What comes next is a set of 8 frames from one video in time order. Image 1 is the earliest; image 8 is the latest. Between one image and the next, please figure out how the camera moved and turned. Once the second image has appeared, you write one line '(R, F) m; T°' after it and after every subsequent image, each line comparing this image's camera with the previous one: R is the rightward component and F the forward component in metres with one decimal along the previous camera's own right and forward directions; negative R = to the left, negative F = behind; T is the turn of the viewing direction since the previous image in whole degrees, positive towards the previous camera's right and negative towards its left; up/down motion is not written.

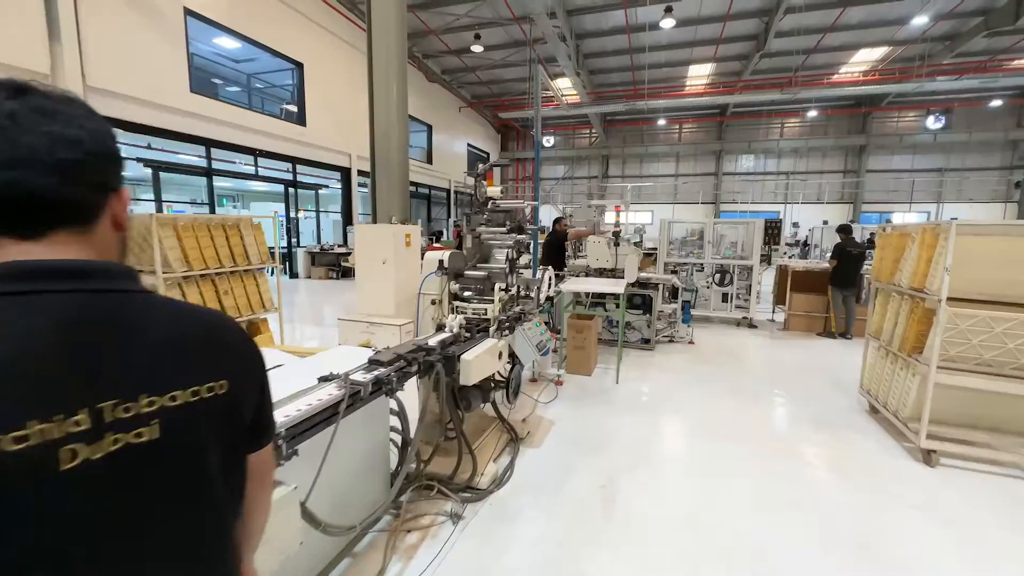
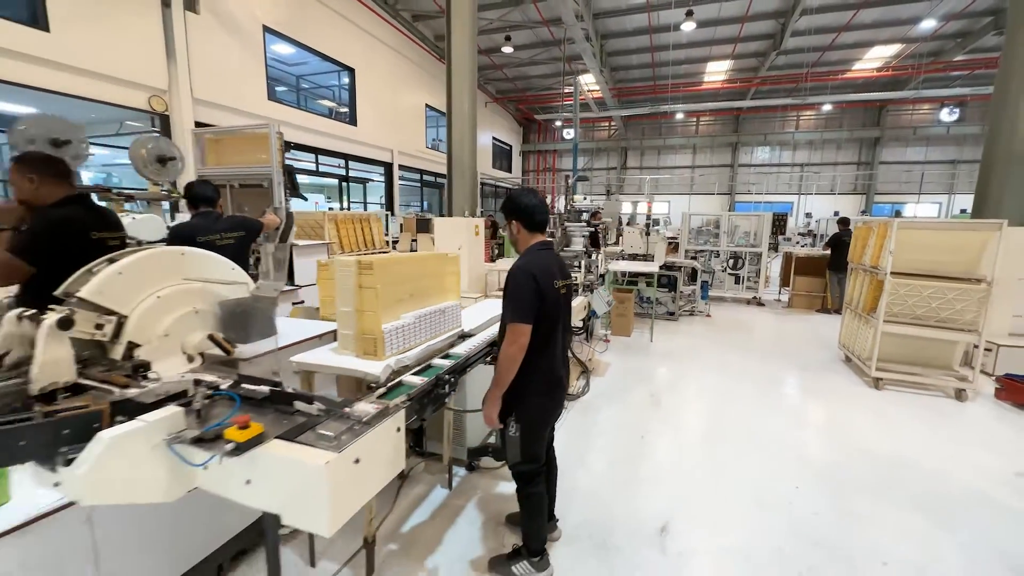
(-0.5, -1.0) m; -1°
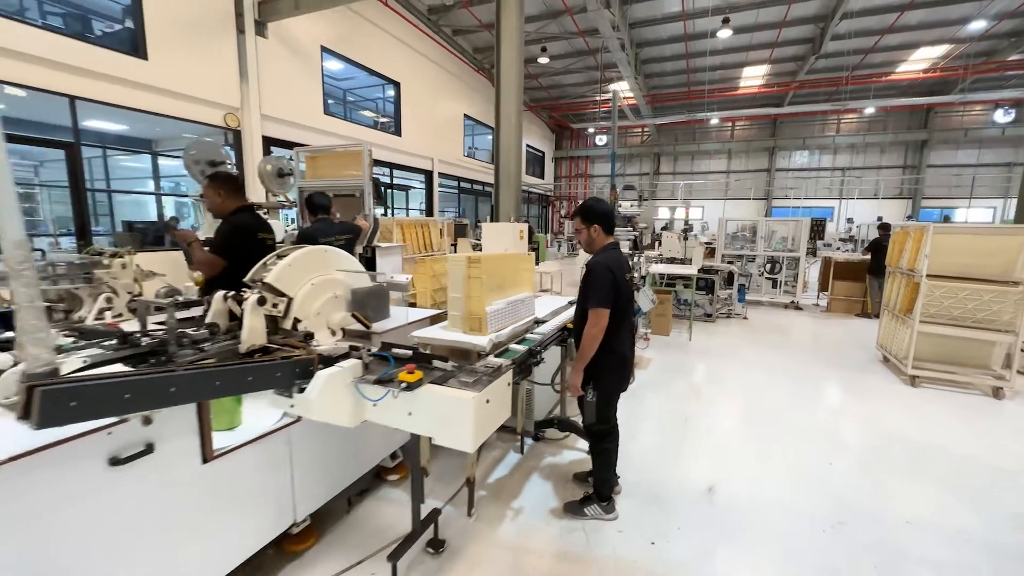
(-0.2, -0.3) m; -4°
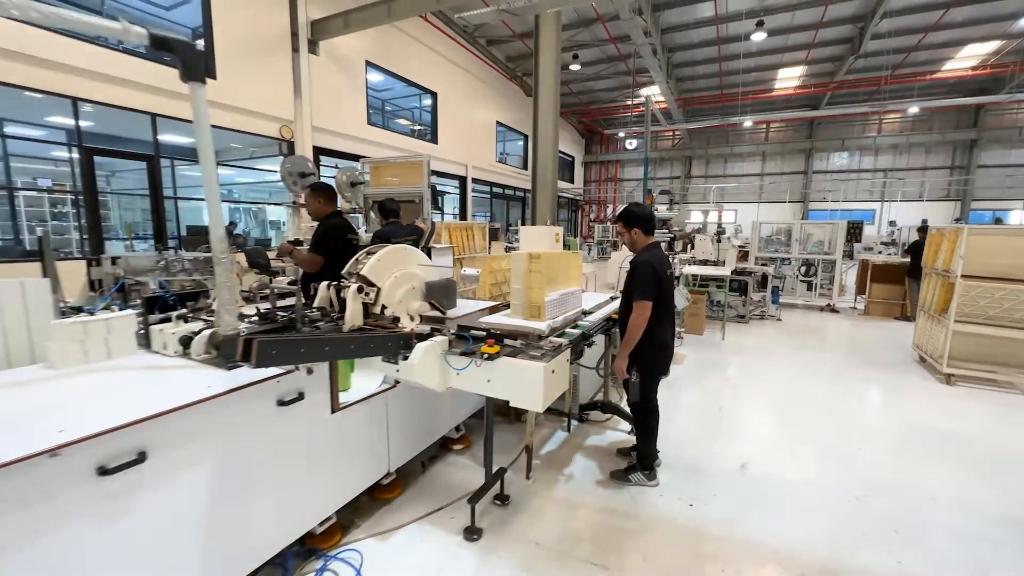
(-0.1, -0.3) m; -4°
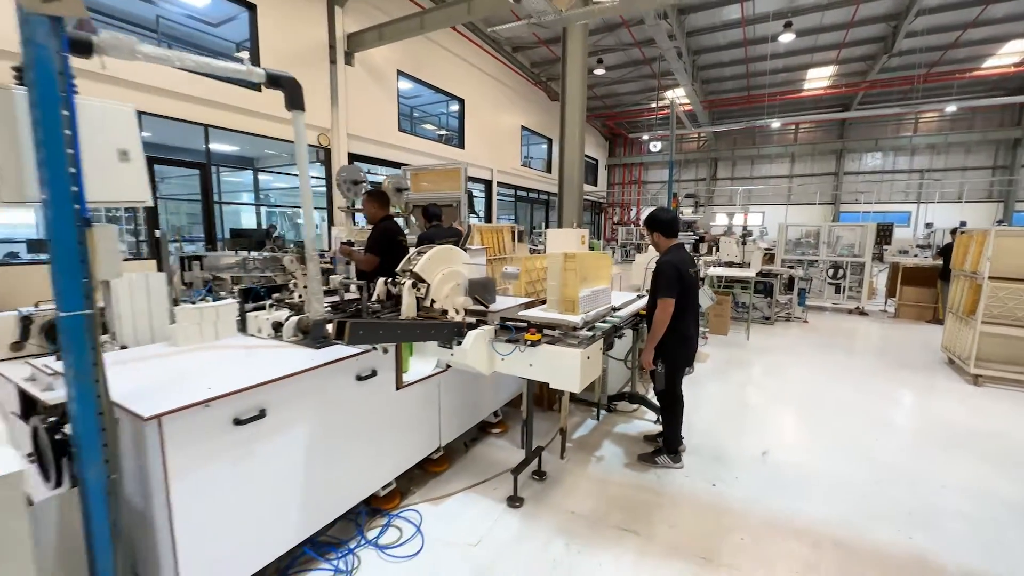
(-0.1, -0.2) m; -3°
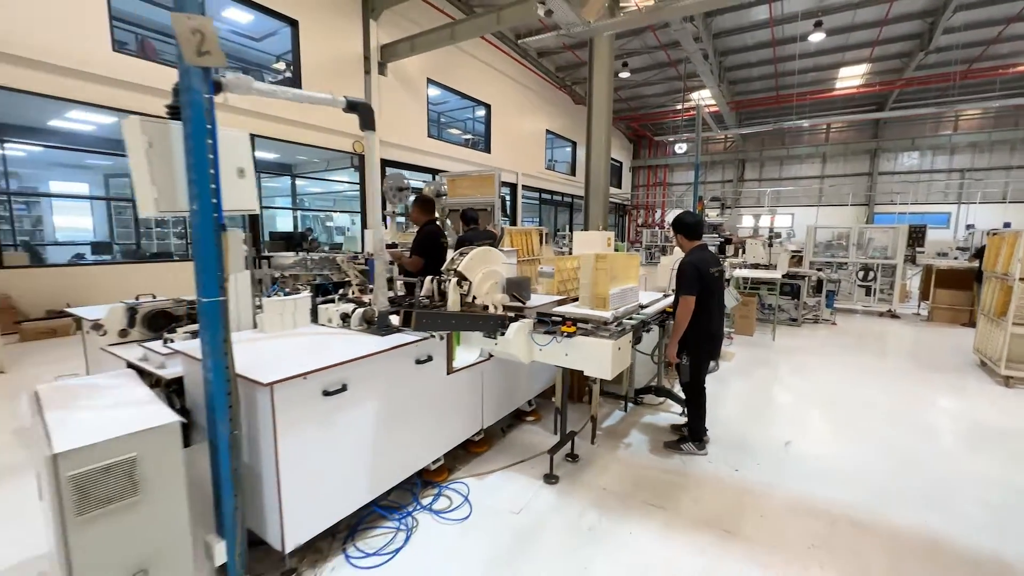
(-0.1, -0.2) m; -3°
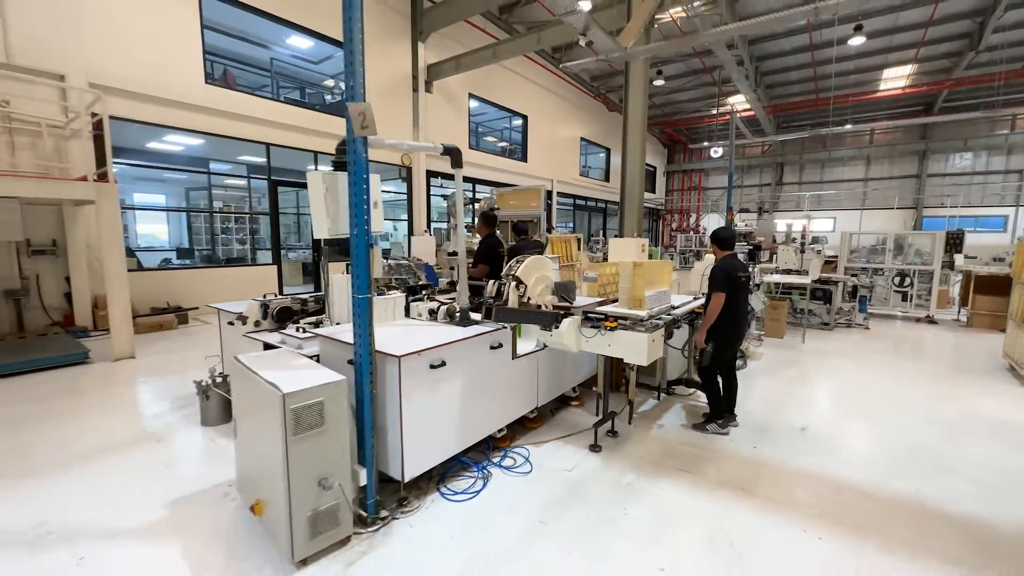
(-0.1, -0.5) m; -4°
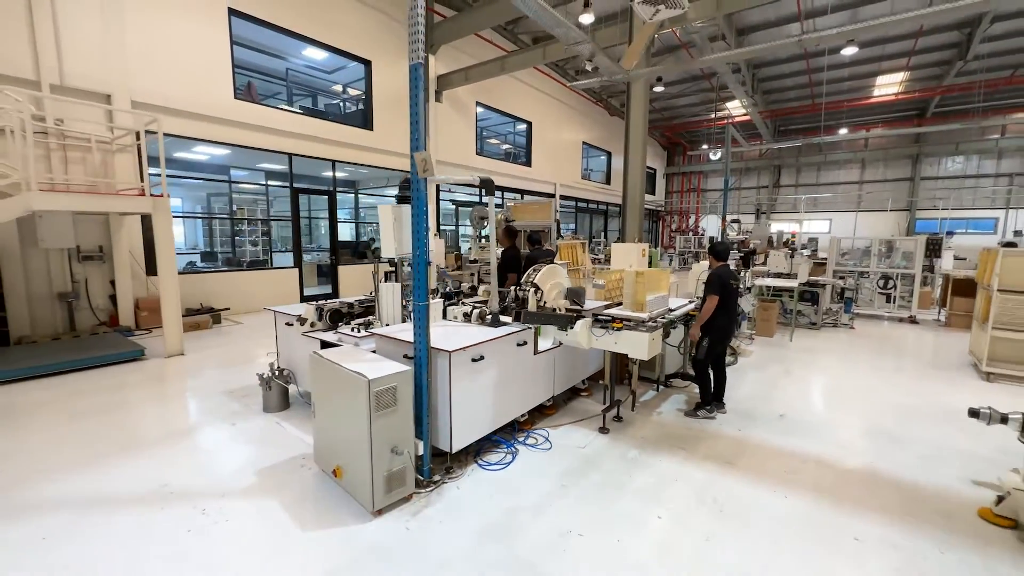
(-0.1, -0.4) m; 0°
